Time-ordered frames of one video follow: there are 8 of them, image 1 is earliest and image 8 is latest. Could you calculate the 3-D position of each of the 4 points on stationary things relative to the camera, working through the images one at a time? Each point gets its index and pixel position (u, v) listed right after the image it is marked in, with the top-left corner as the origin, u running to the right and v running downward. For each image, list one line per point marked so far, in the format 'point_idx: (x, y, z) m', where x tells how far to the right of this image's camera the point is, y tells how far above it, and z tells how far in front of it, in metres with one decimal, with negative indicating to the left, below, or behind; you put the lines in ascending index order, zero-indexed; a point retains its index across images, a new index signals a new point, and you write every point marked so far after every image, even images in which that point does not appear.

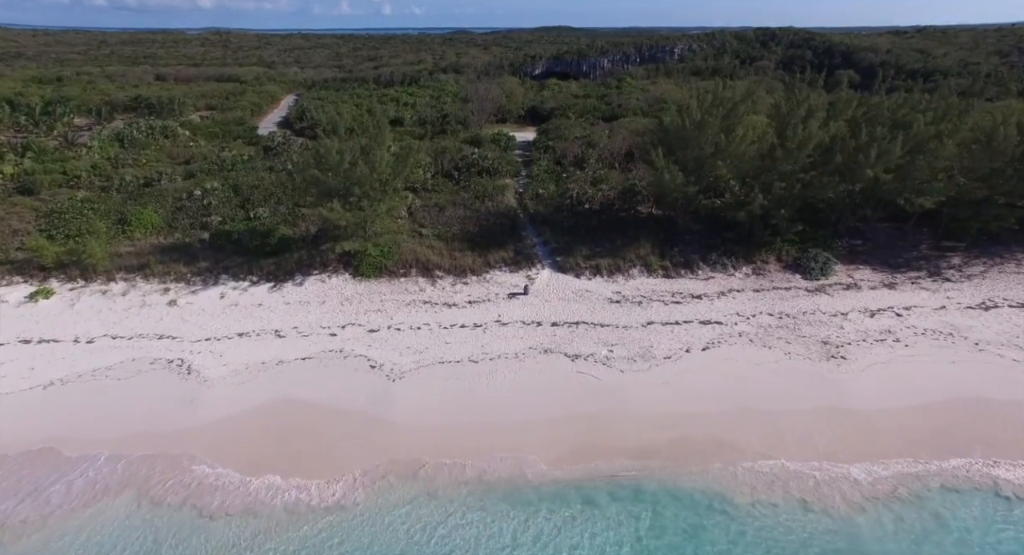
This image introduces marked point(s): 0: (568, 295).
0: (+2.0, -0.7, +18.3) m
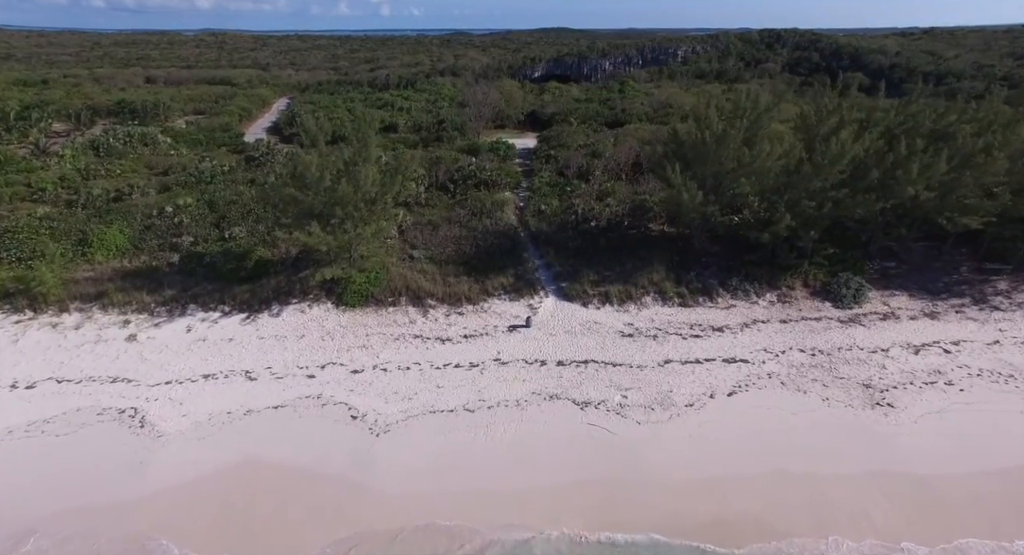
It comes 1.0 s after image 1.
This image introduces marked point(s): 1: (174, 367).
0: (+2.0, -1.7, +16.4) m
1: (-9.8, -2.6, +14.5) m
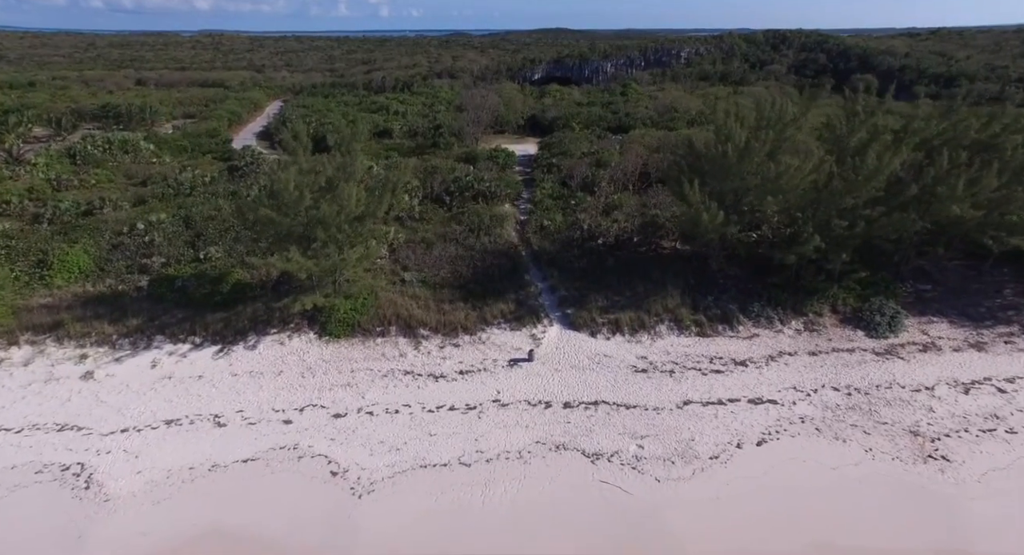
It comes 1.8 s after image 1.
0: (+2.1, -2.5, +14.8) m
1: (-9.8, -3.5, +12.9) m
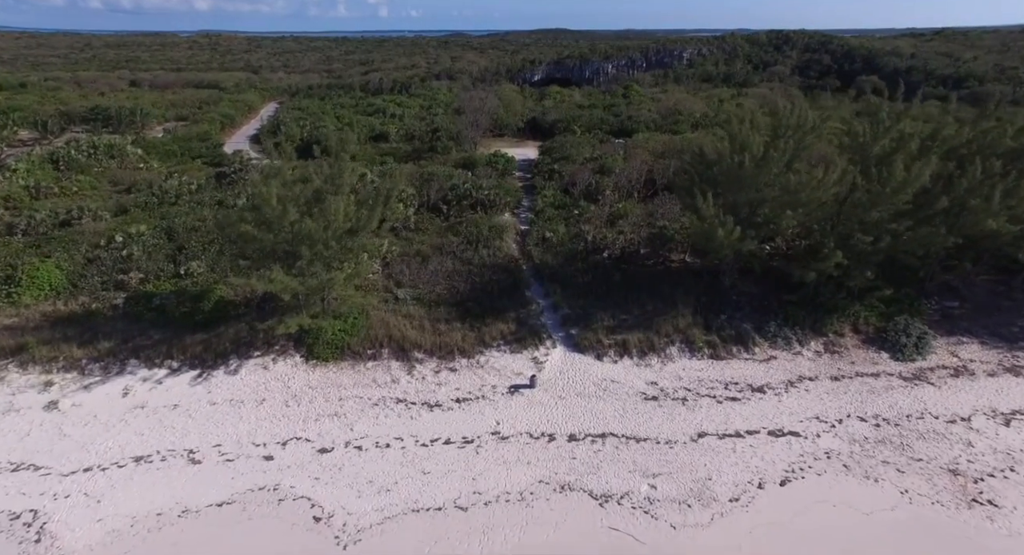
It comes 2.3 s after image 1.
0: (+2.1, -3.1, +13.7) m
1: (-9.8, -4.0, +11.8) m
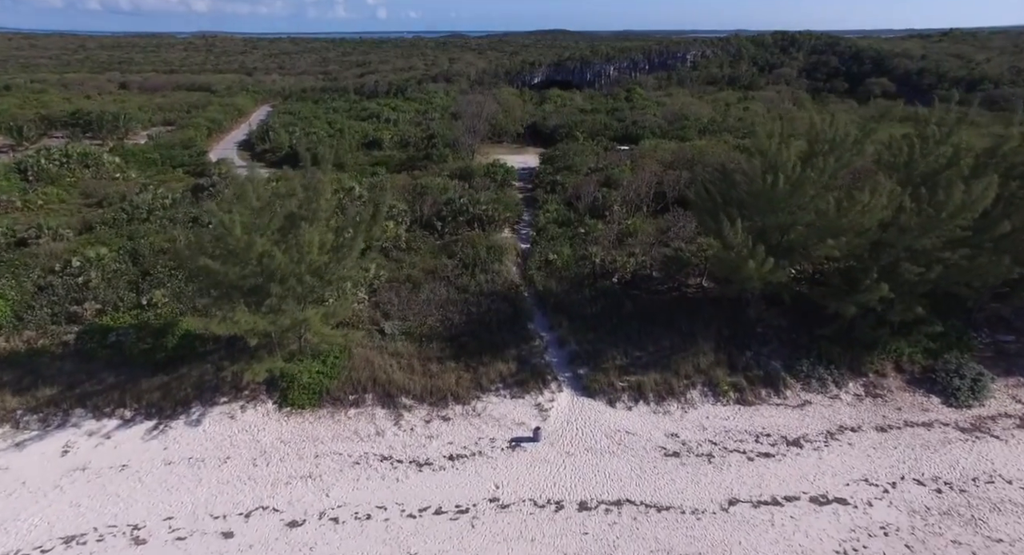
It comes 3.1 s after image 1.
0: (+2.1, -4.0, +12.0) m
1: (-9.8, -5.0, +10.0) m
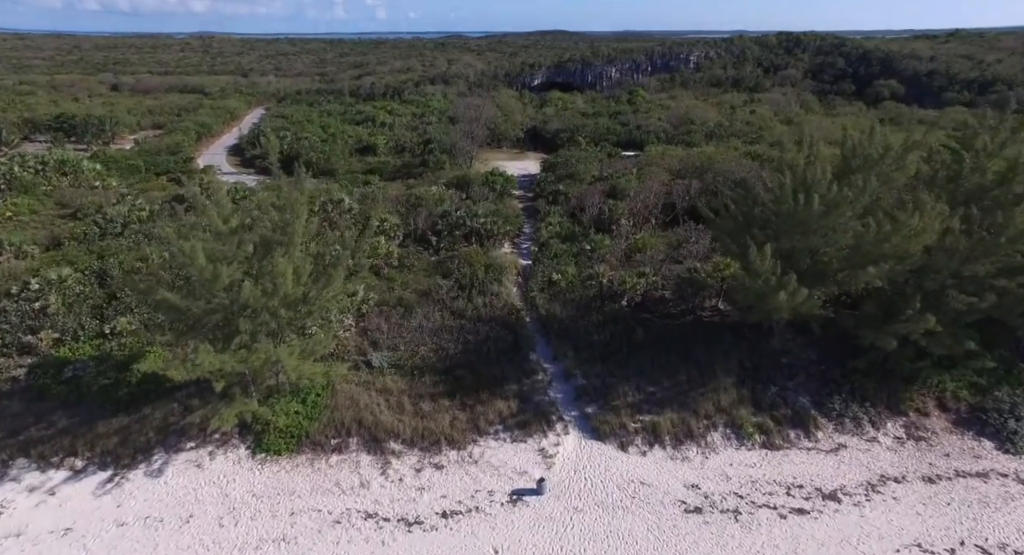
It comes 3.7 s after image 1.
0: (+2.1, -4.7, +10.7) m
1: (-9.8, -5.7, +8.7) m
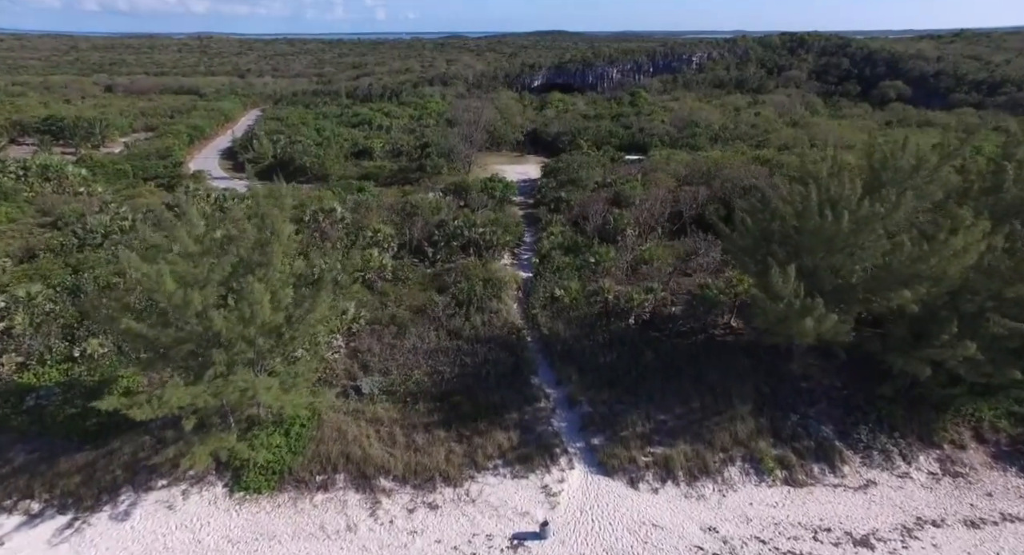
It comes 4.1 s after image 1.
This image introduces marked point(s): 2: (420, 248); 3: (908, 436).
0: (+2.1, -5.2, +9.7) m
1: (-9.7, -6.2, +7.7) m
2: (-3.5, +1.1, +18.6) m
3: (+9.0, -3.6, +11.4) m
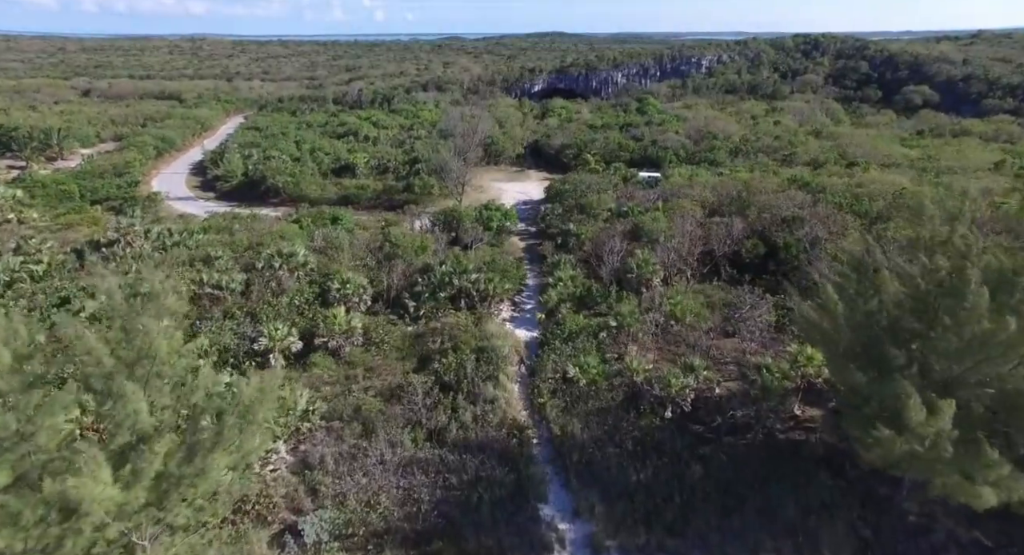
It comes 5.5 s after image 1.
0: (+2.2, -7.0, +6.3) m
1: (-9.7, -7.9, +4.3) m
2: (-3.5, -0.7, +15.2) m
3: (+9.0, -5.4, +8.0) m
